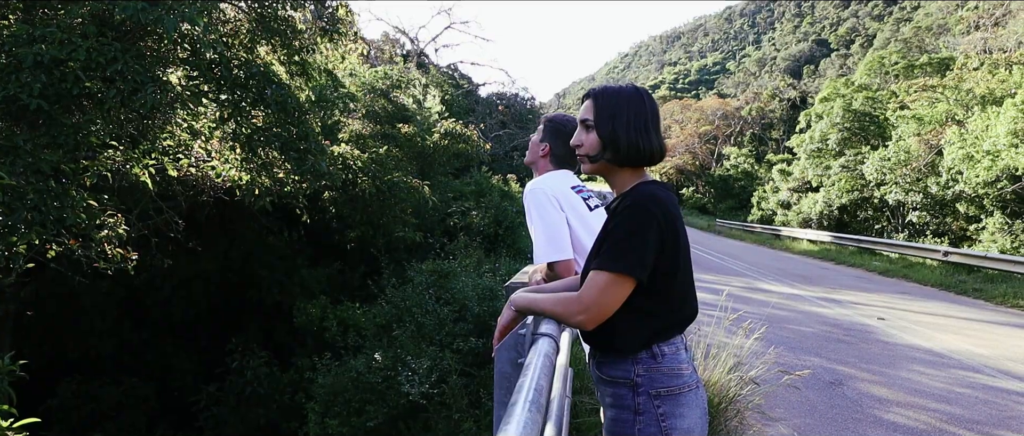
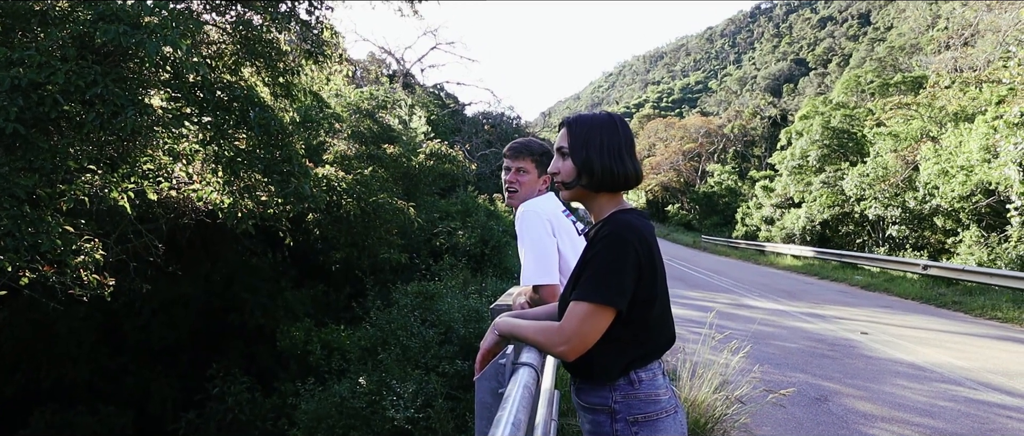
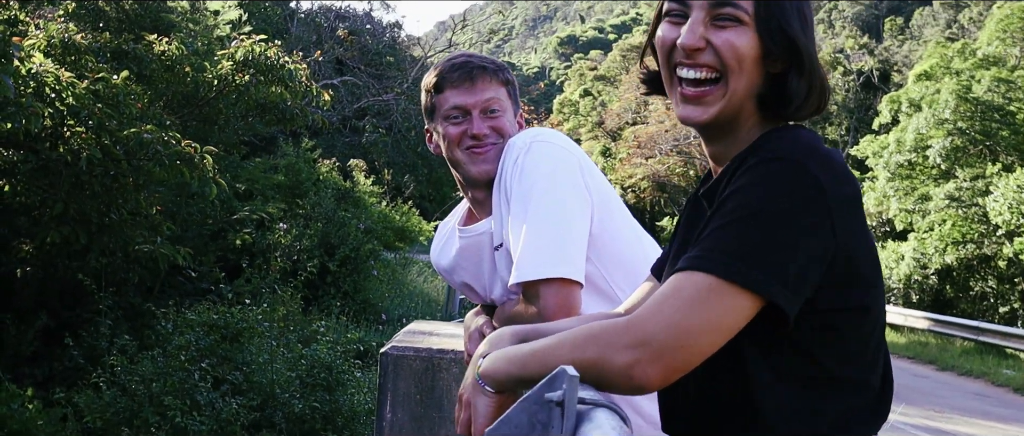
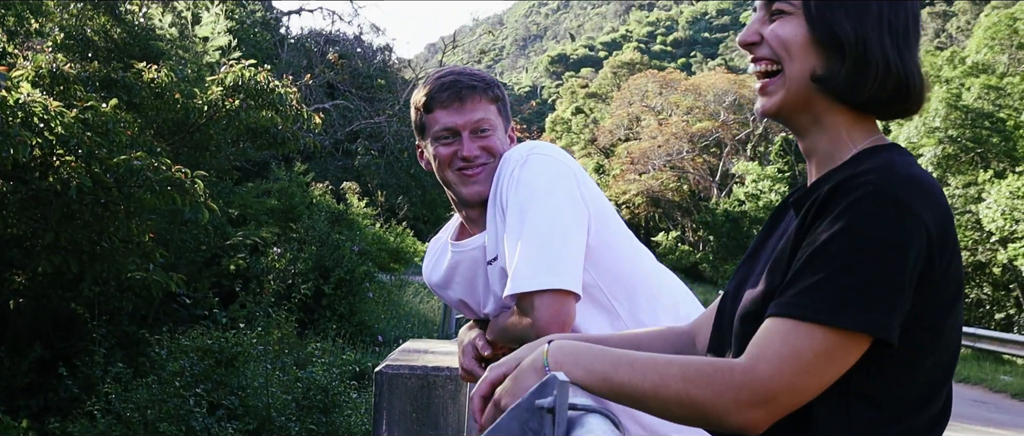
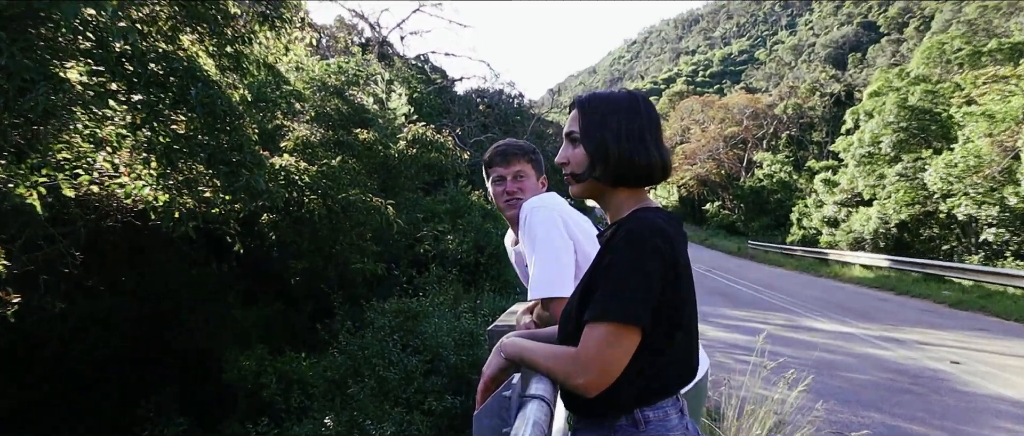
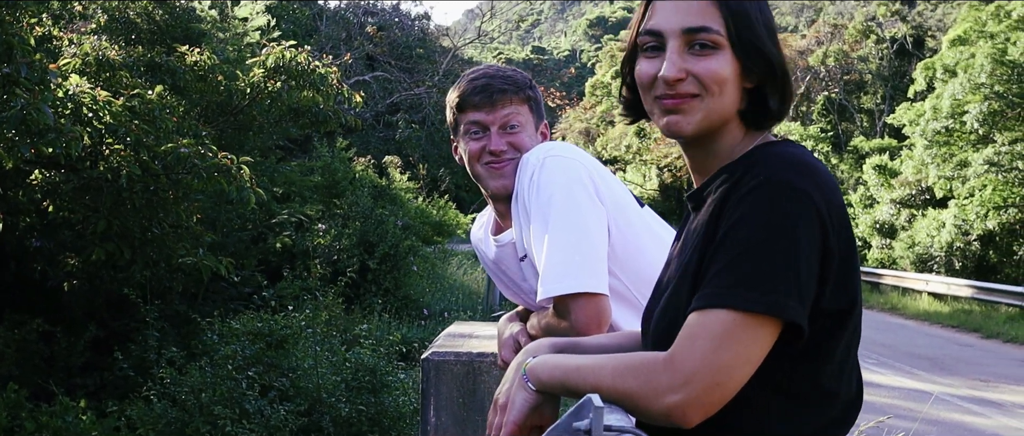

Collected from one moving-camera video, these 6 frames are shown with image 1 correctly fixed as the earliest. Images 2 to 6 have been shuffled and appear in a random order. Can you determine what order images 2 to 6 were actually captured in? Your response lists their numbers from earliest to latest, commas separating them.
2, 5, 6, 3, 4
